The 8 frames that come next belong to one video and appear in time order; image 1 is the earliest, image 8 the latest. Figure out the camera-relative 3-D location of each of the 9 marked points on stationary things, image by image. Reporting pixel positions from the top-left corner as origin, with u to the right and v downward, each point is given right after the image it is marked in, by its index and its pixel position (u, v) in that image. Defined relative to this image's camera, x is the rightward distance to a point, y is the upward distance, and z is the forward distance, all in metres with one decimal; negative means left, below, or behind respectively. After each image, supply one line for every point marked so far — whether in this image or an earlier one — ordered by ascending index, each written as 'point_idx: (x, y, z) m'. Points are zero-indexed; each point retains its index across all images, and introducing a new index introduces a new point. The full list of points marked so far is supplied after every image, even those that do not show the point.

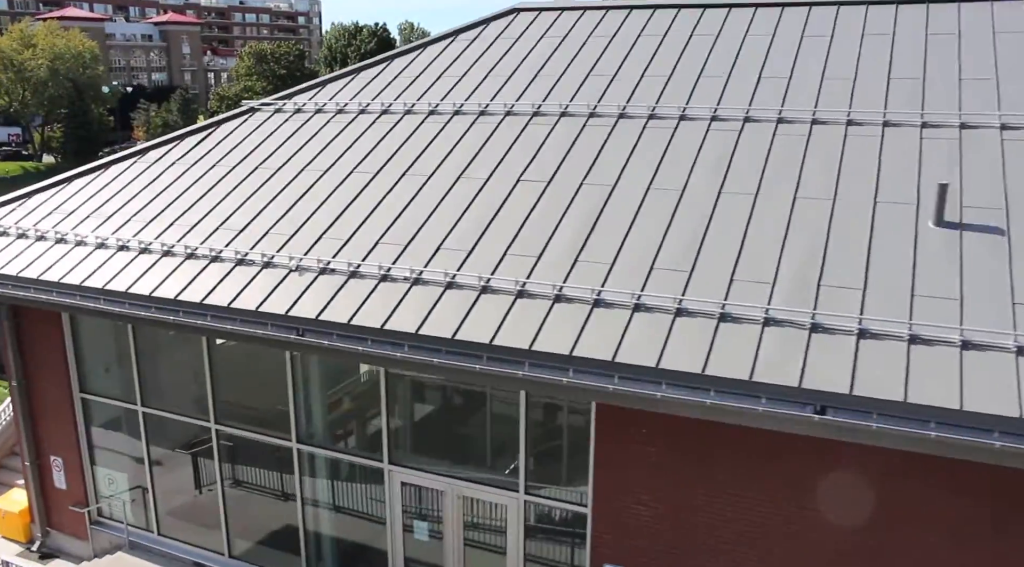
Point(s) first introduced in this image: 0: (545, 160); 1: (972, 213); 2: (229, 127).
0: (+0.2, +1.3, +9.8) m
1: (+3.8, +0.6, +7.9) m
2: (-3.9, +2.0, +11.9) m
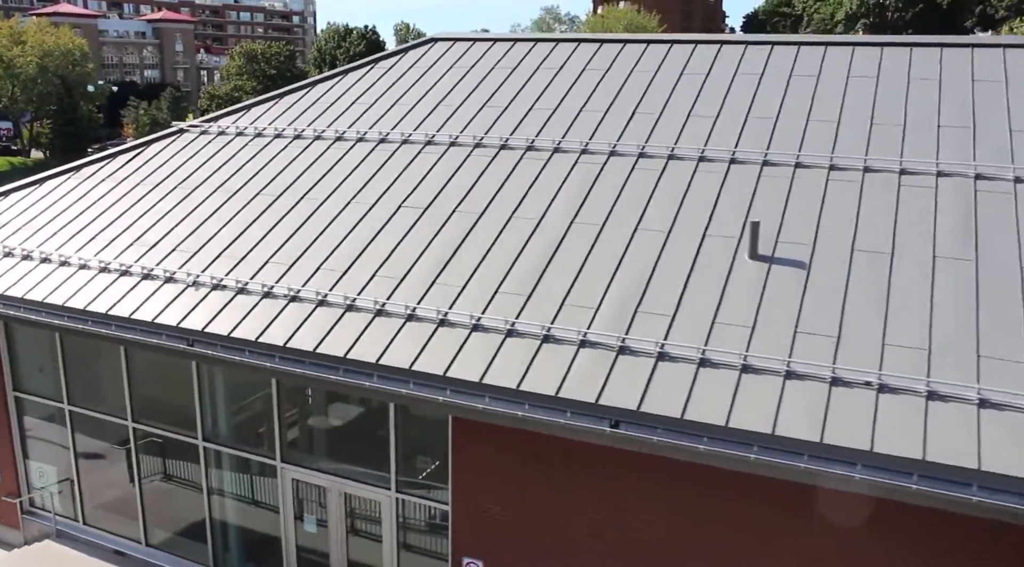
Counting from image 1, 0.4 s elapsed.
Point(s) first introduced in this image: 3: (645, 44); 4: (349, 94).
0: (-1.2, +1.1, +10.7) m
1: (+2.5, +0.4, +8.8) m
2: (-5.2, +1.9, +12.8) m
3: (+1.7, +3.5, +13.0) m
4: (-2.5, +2.8, +13.1) m
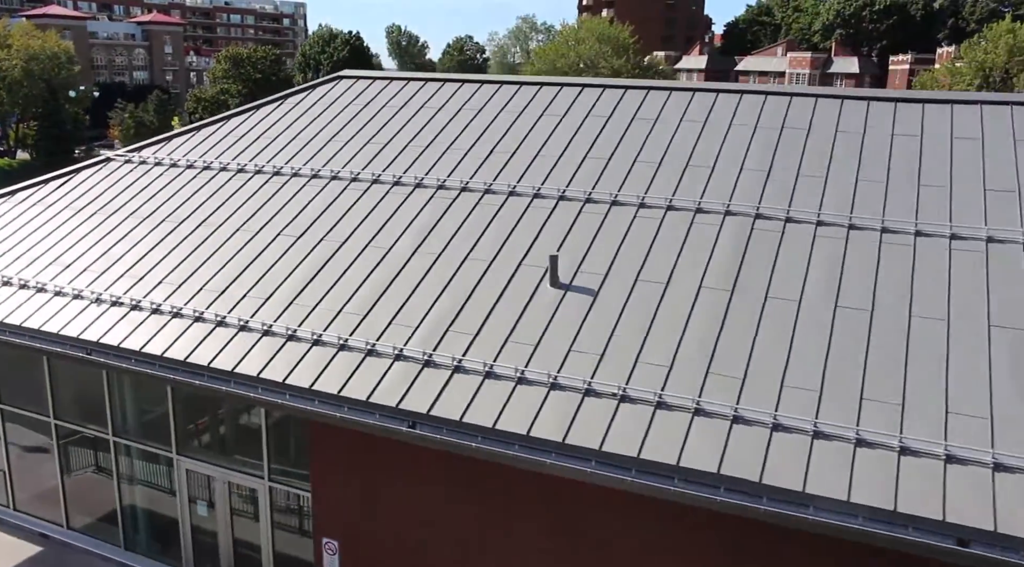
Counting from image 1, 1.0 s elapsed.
0: (-2.9, +0.9, +12.2) m
1: (+0.7, +0.1, +10.2) m
2: (-6.9, +1.7, +14.2) m
3: (0.0, +3.2, +14.5) m
4: (-4.3, +2.5, +14.6) m
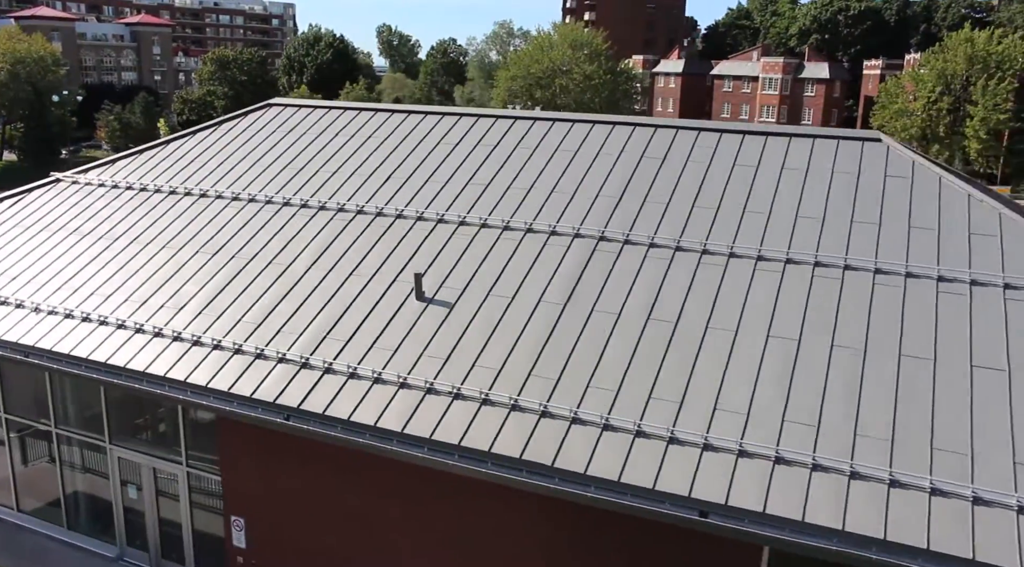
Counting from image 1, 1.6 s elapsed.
0: (-4.6, +0.8, +13.7) m
1: (-1.0, -0.1, +11.8) m
2: (-8.6, +1.6, +15.8) m
3: (-1.6, +3.1, +16.0) m
4: (-5.9, +2.4, +16.2) m
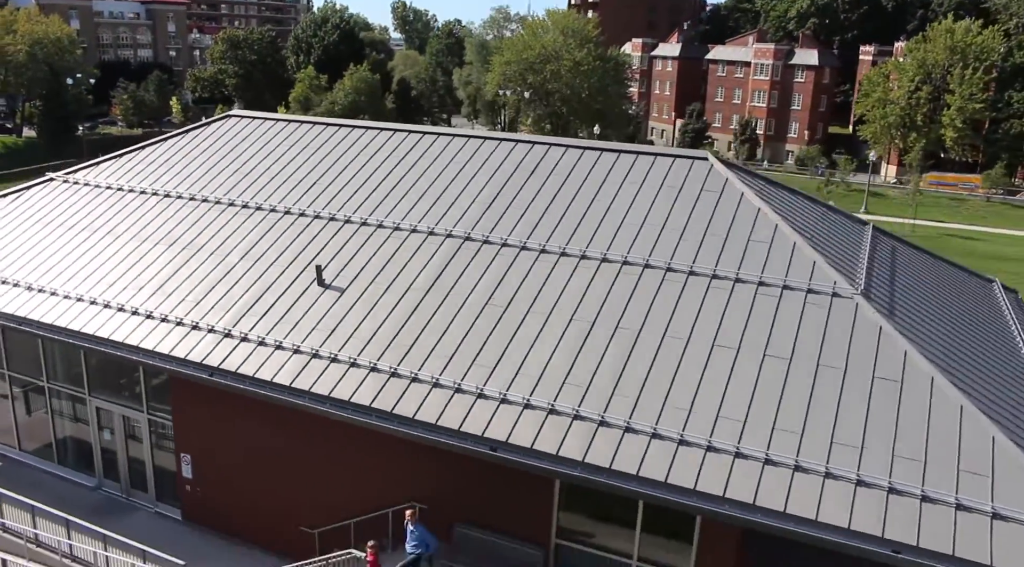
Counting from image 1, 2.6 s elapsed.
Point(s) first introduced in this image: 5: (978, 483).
0: (-6.4, +1.1, +16.9) m
1: (-2.9, +0.1, +14.9) m
2: (-10.4, +2.0, +19.0) m
3: (-3.4, +3.4, +19.1) m
4: (-7.7, +2.8, +19.3) m
5: (+5.3, -2.3, +10.1) m
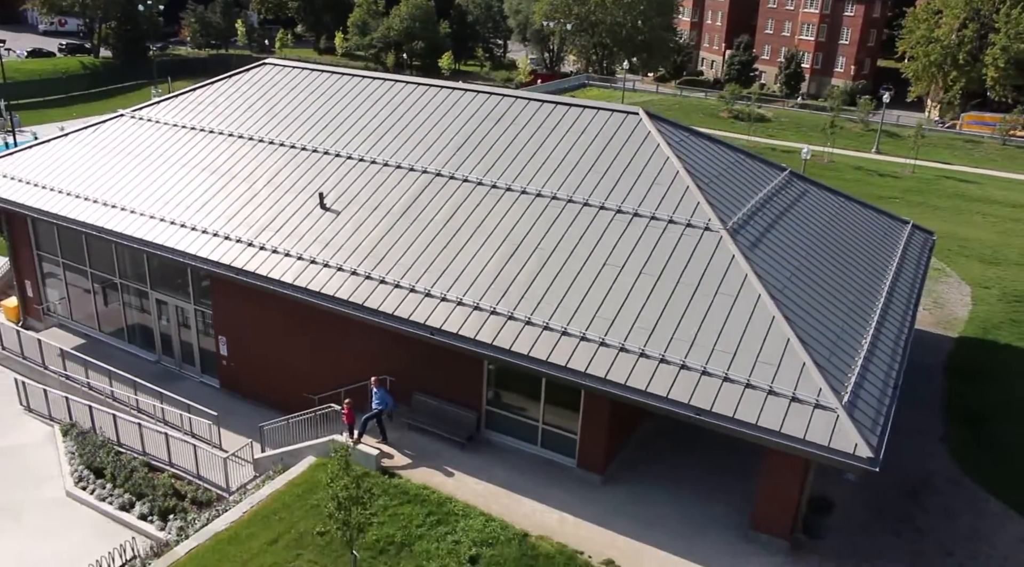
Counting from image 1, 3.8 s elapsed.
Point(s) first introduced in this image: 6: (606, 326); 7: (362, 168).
0: (-7.1, +3.0, +21.2) m
1: (-3.7, +1.7, +19.0) m
2: (-10.8, +4.3, +23.5) m
3: (-3.9, +5.4, +22.9) m
4: (-8.1, +5.0, +23.5) m
5: (+4.0, -1.3, +13.8) m
6: (+1.6, -0.7, +15.0) m
7: (-3.3, +2.6, +19.8) m
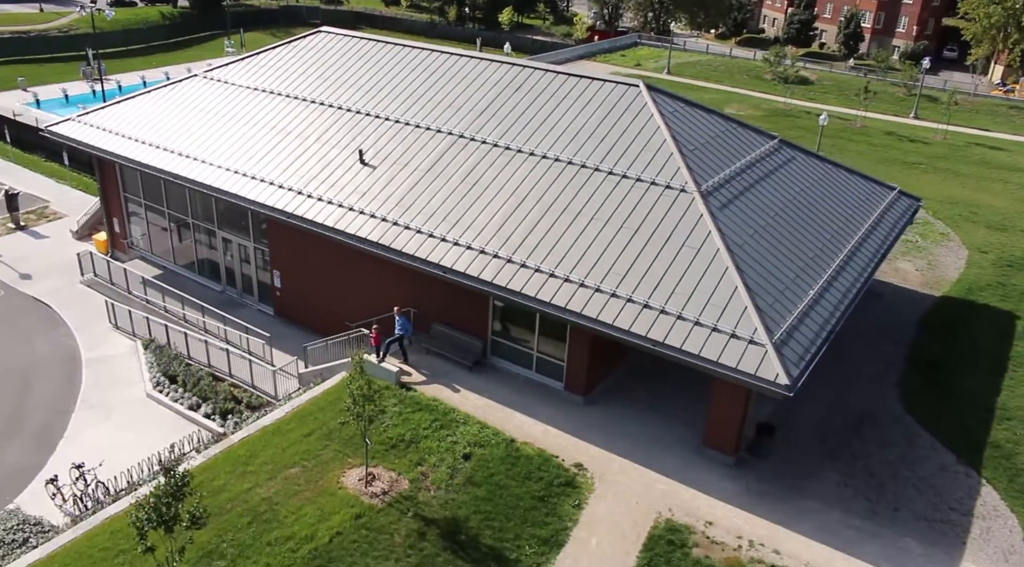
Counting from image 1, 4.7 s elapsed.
0: (-6.6, +4.6, +24.4) m
1: (-3.4, +3.1, +22.1) m
2: (-10.1, +6.1, +26.9) m
3: (-3.1, +7.0, +25.7) m
4: (-7.4, +6.8, +26.6) m
5: (+3.8, -0.5, +16.5) m
6: (+1.5, +0.3, +17.8) m
7: (-2.9, +4.0, +22.7) m
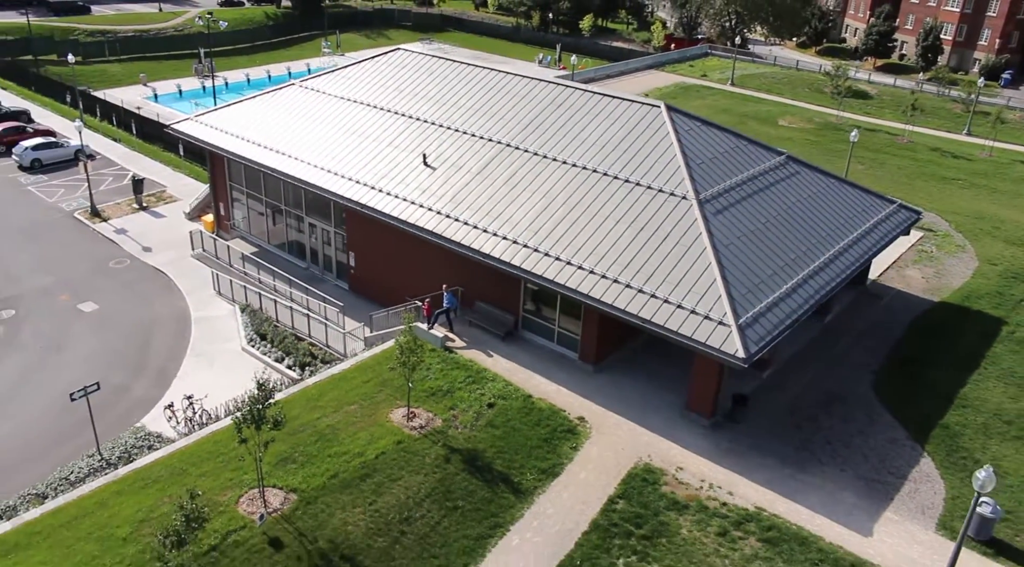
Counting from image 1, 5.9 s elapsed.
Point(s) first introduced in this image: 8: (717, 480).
0: (-5.1, +5.3, +28.9) m
1: (-2.2, +3.6, +26.3) m
2: (-8.3, +7.0, +31.7) m
3: (-1.5, +7.5, +29.9) m
4: (-5.6, +7.5, +31.2) m
5: (+4.2, -0.3, +20.1) m
6: (+2.1, +0.6, +21.7) m
7: (-1.7, +4.5, +26.9) m
8: (+4.5, -4.3, +19.1) m
